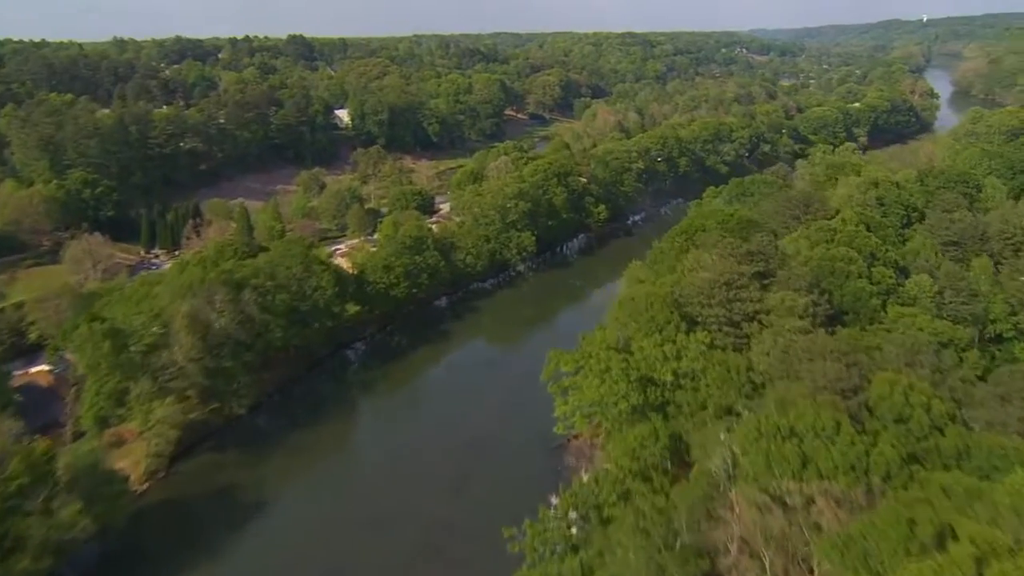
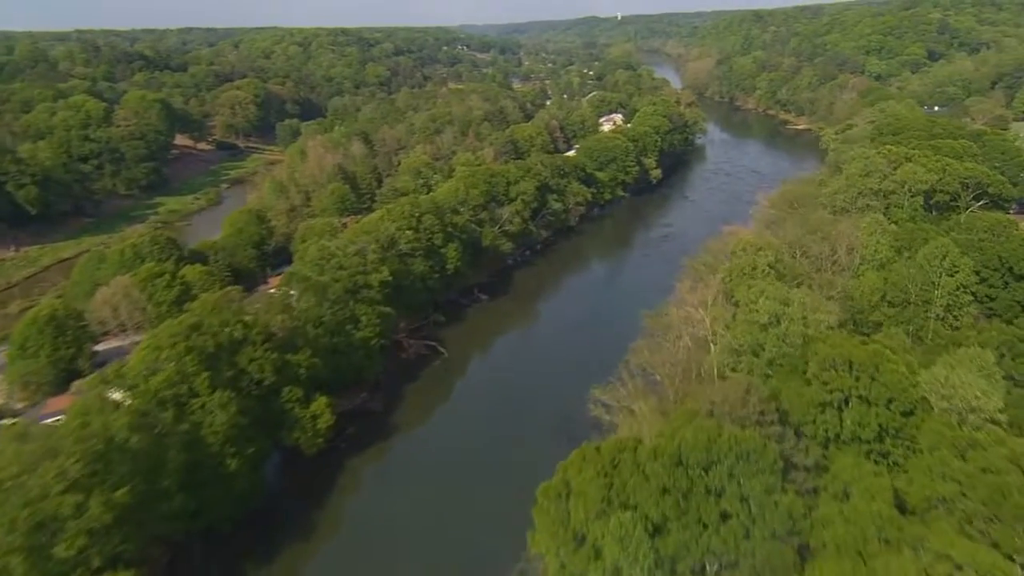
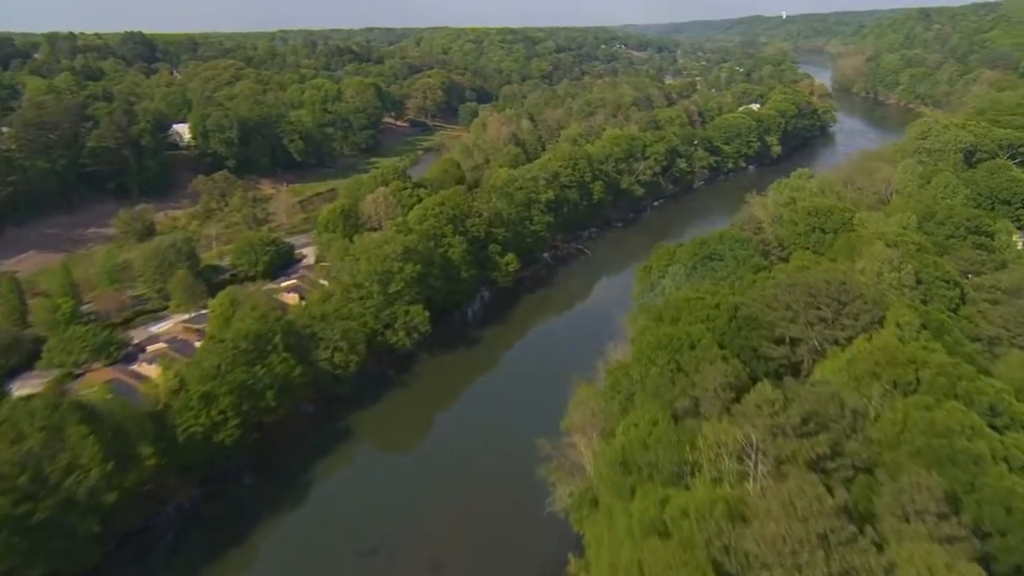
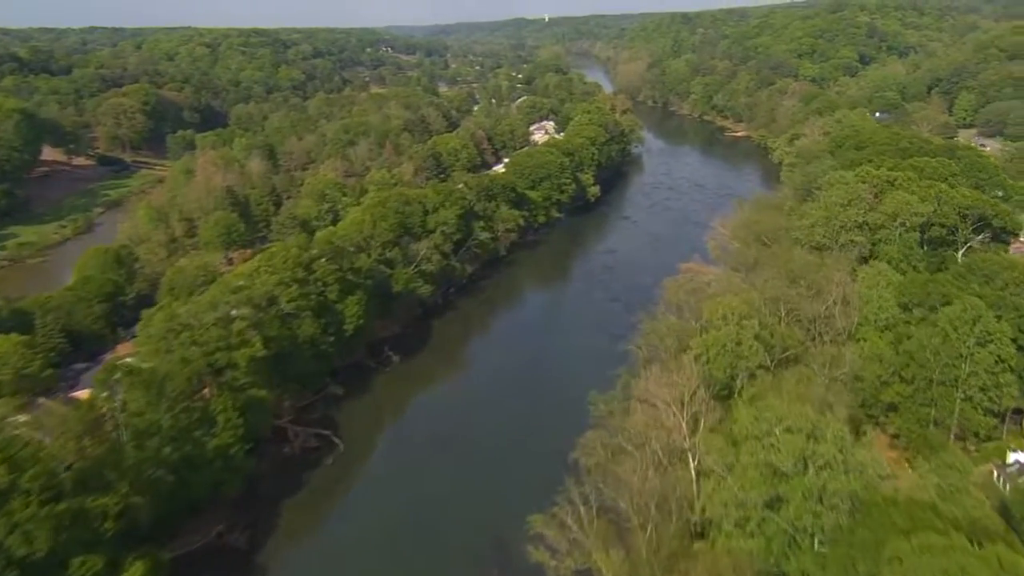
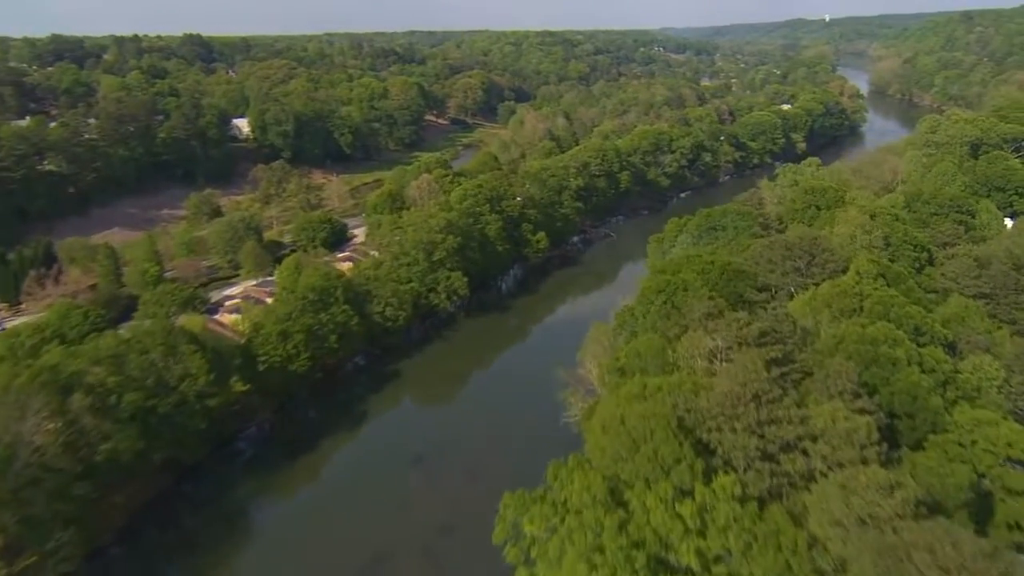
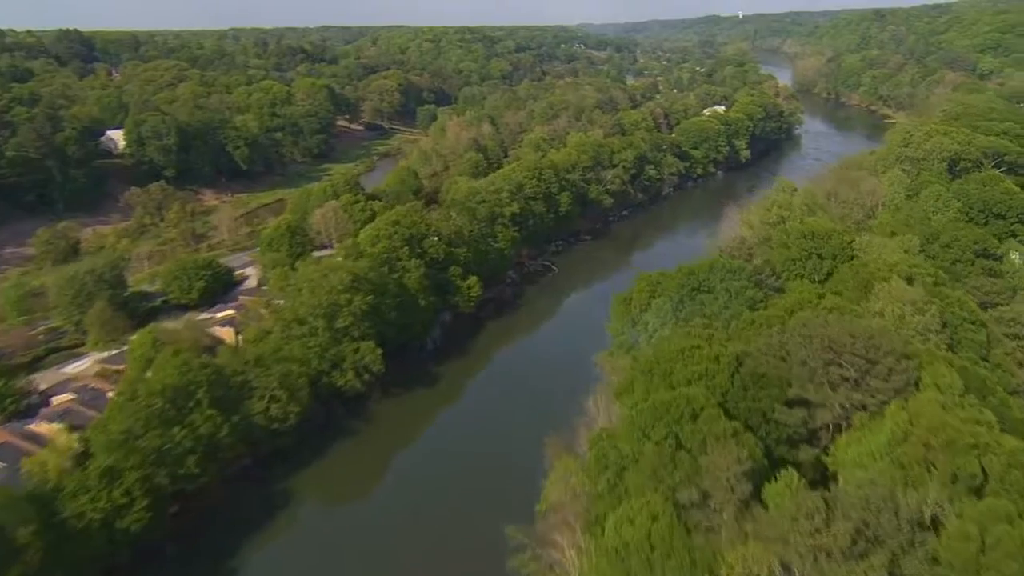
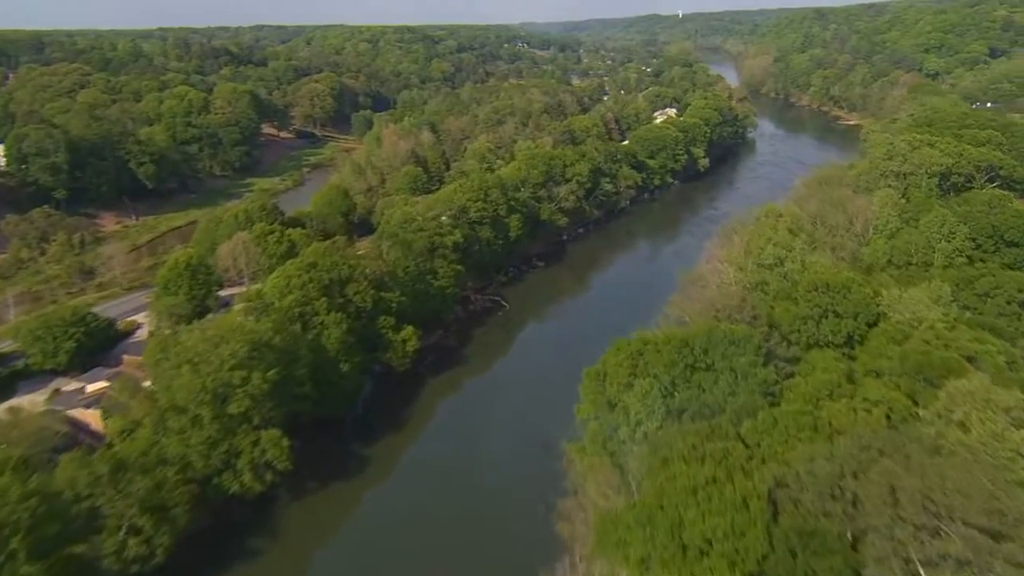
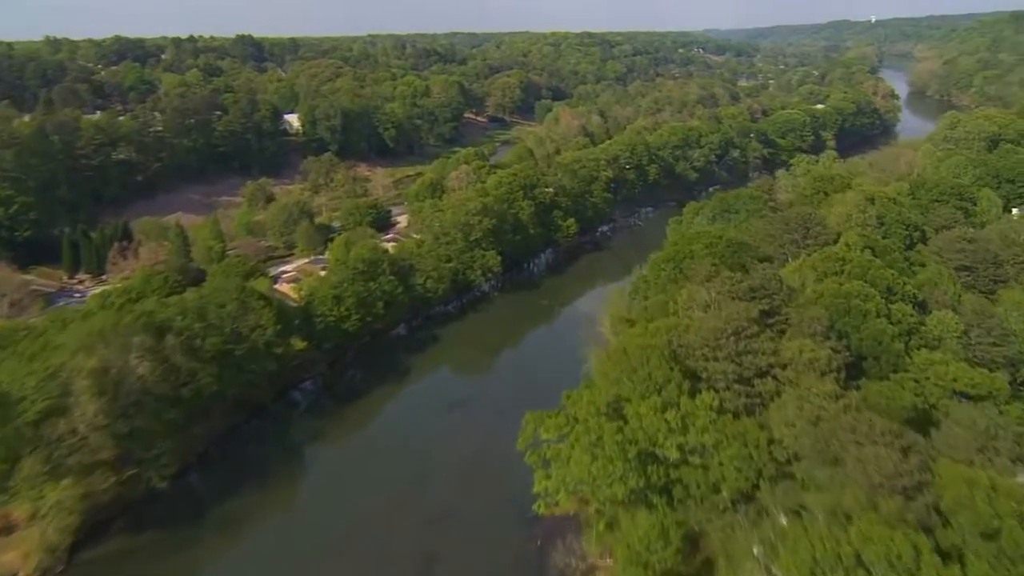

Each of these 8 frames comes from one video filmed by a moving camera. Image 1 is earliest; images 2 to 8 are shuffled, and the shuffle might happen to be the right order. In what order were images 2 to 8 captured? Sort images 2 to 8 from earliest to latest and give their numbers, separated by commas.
8, 5, 3, 6, 7, 2, 4
